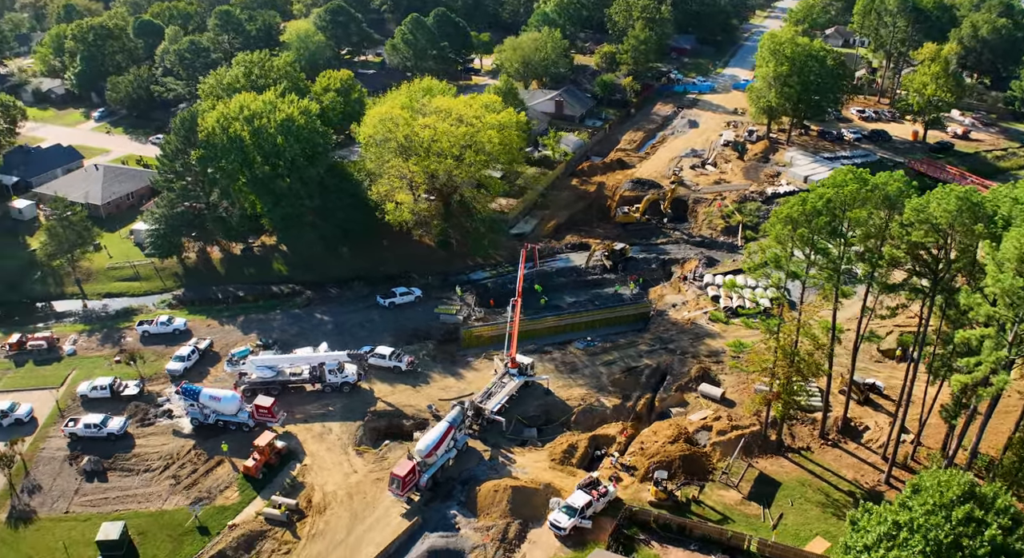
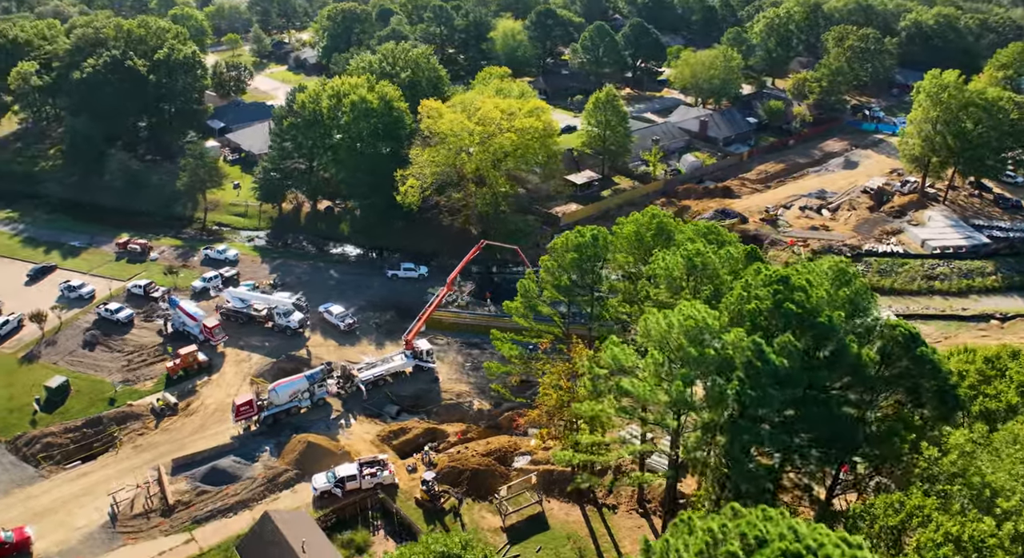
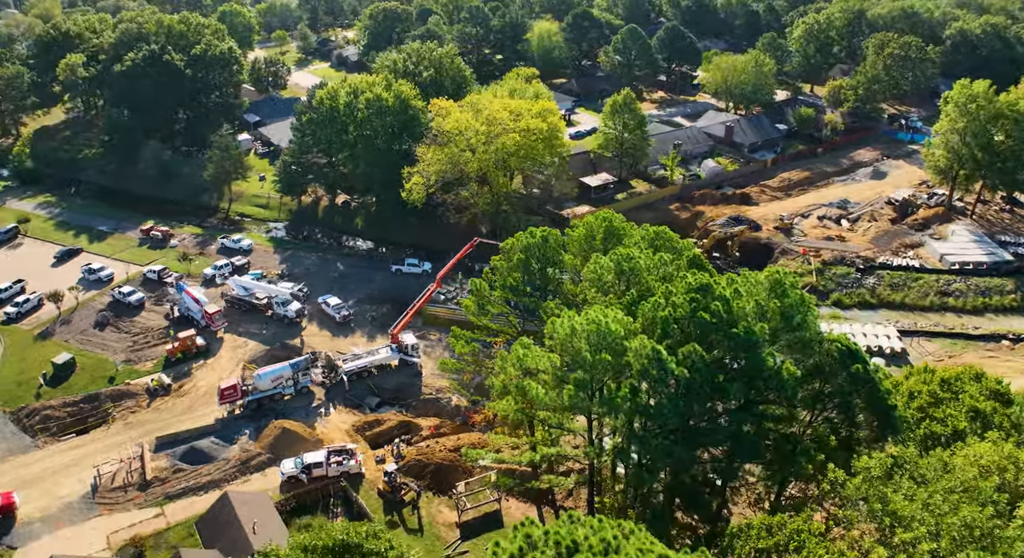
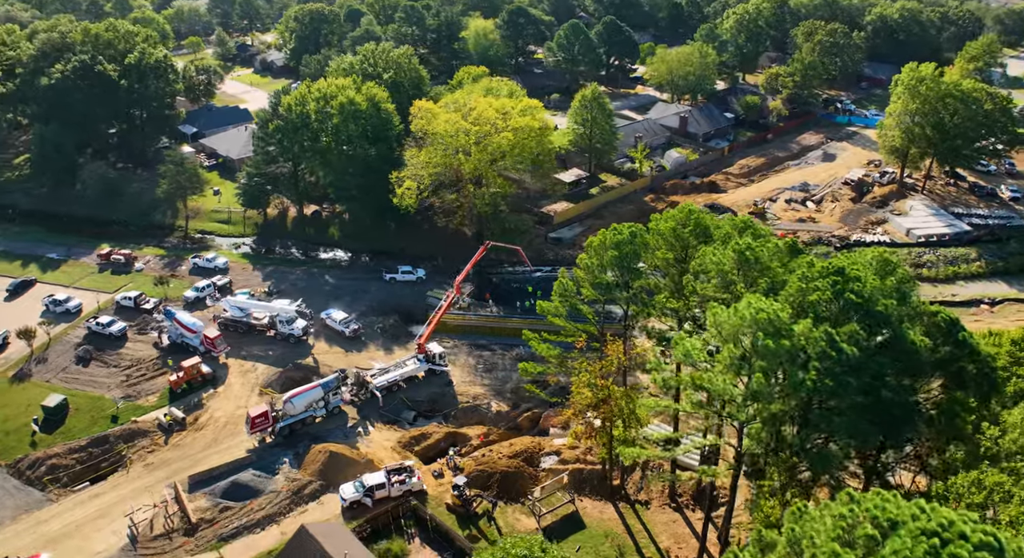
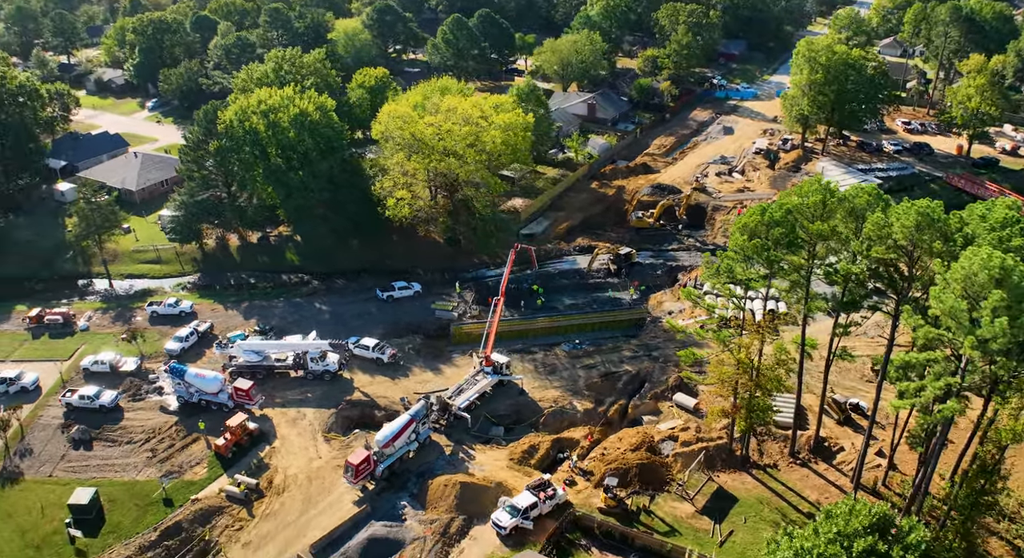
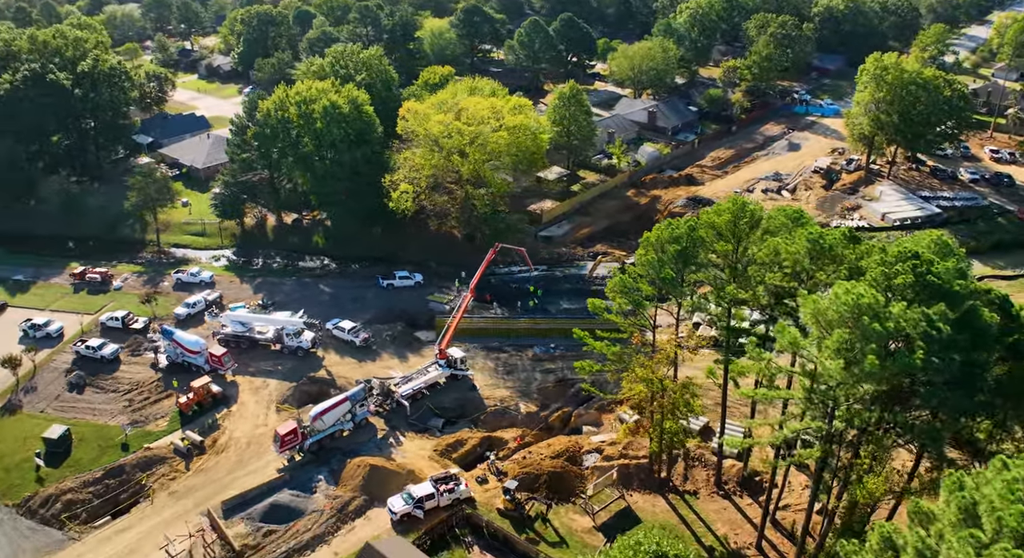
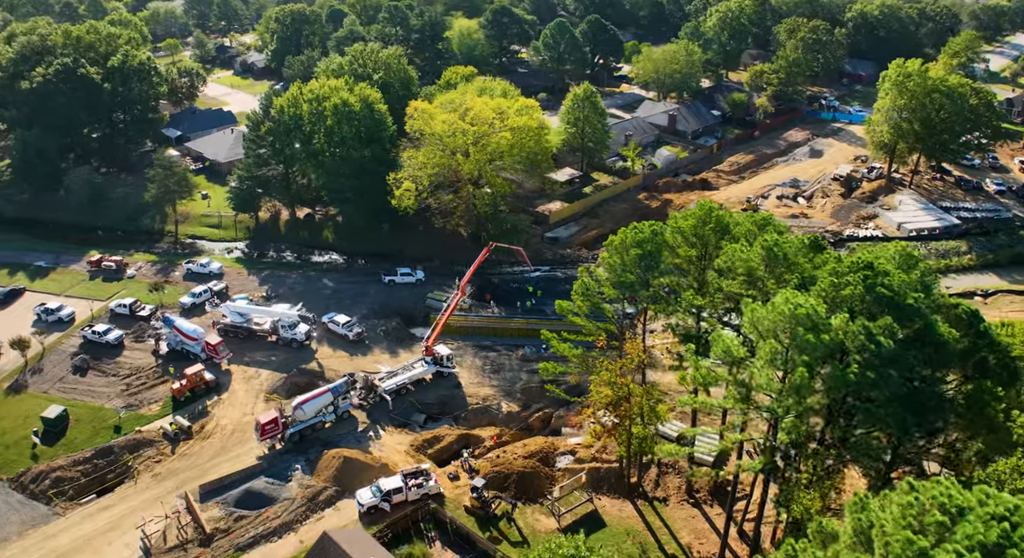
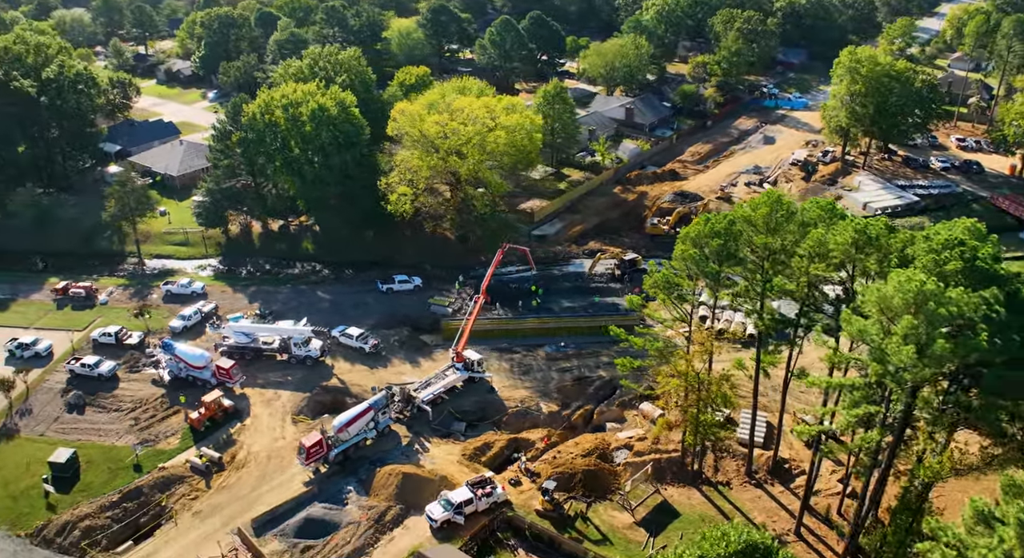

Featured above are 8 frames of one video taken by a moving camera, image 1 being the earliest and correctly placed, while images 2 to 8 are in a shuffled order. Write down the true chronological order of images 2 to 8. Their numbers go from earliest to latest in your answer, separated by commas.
5, 8, 6, 7, 4, 2, 3
